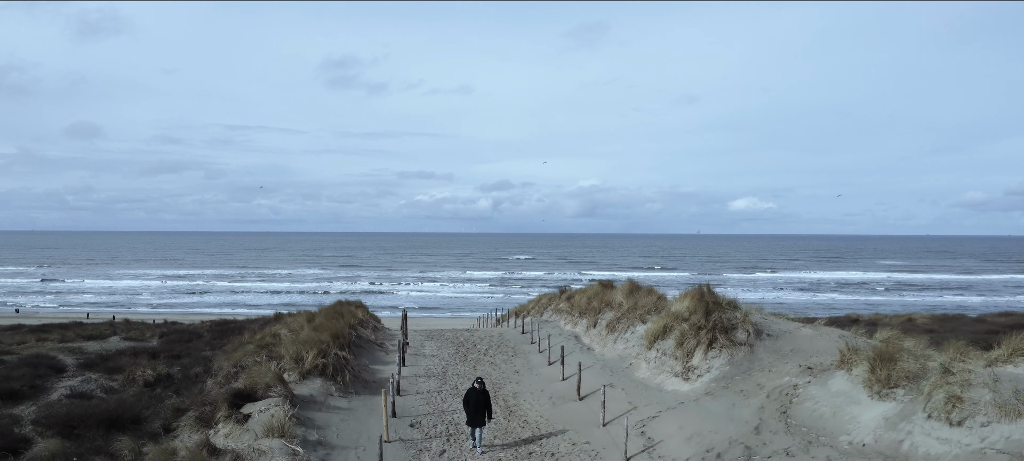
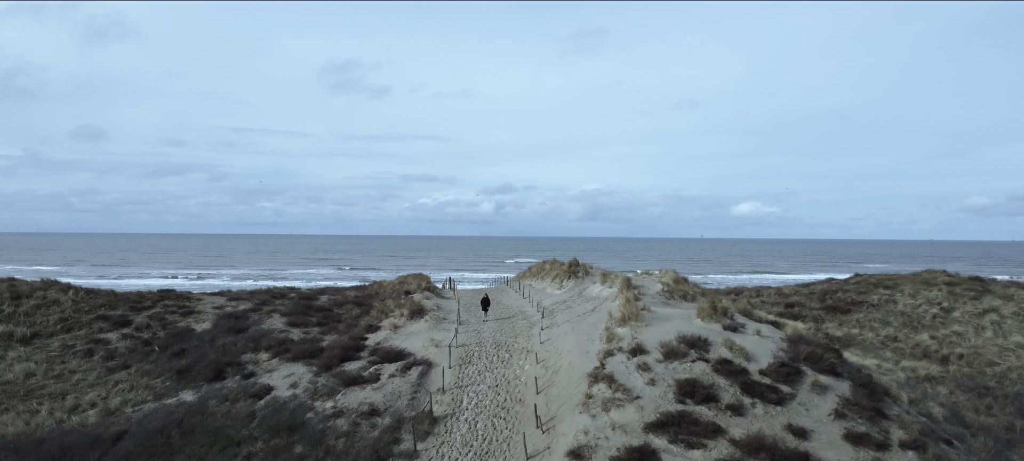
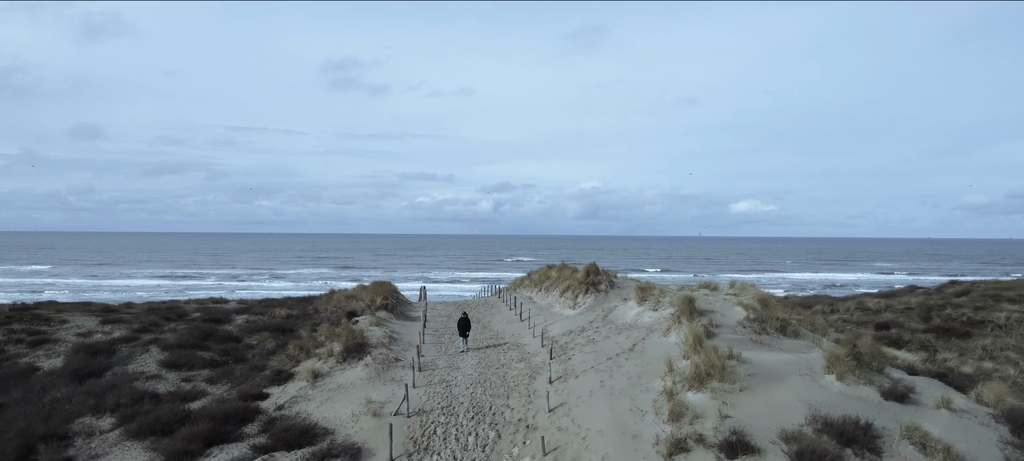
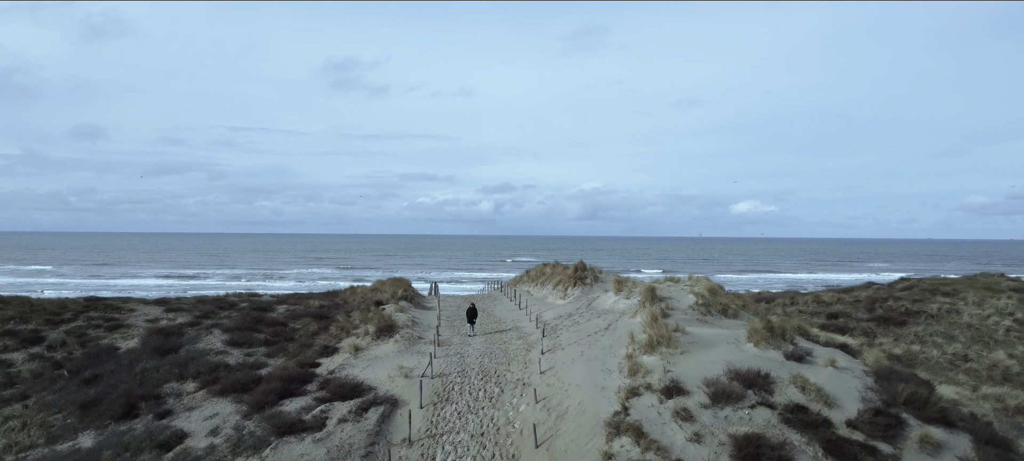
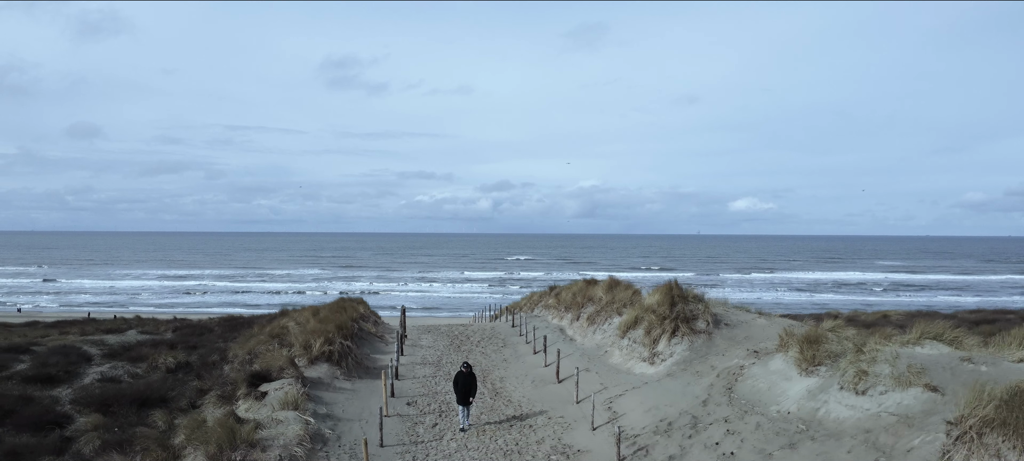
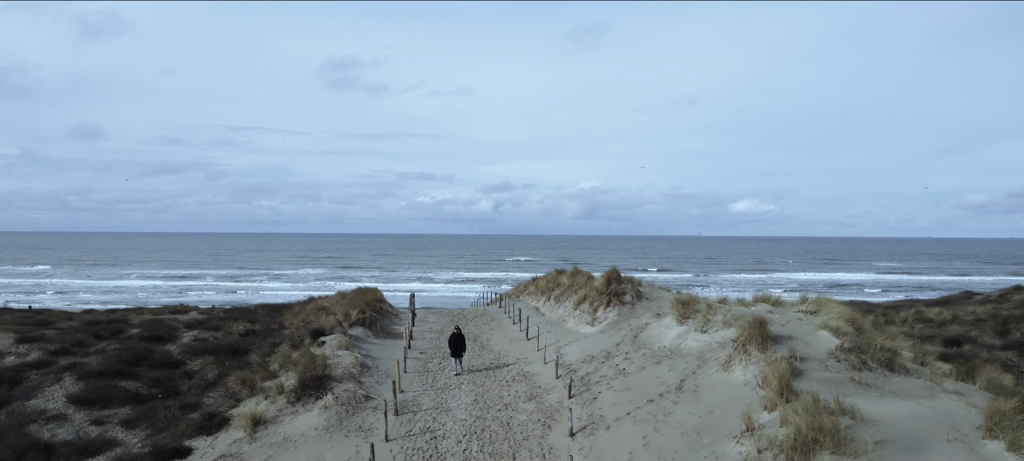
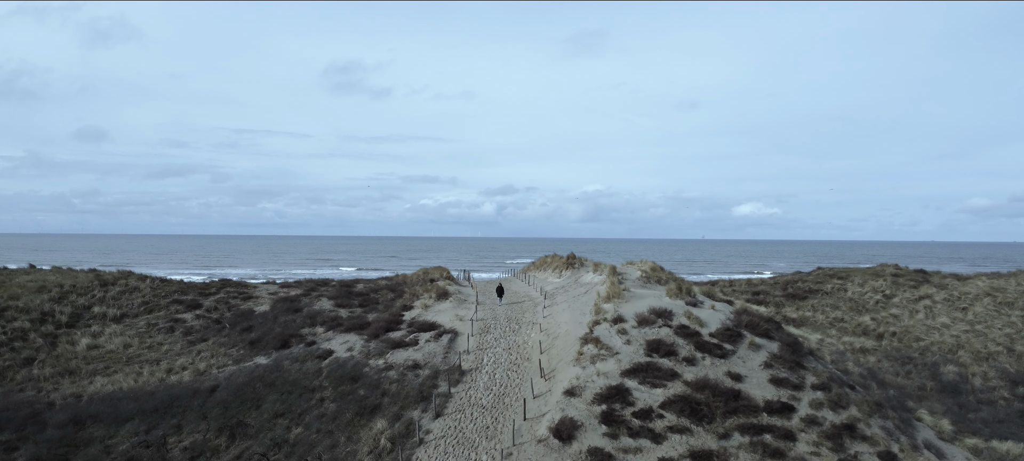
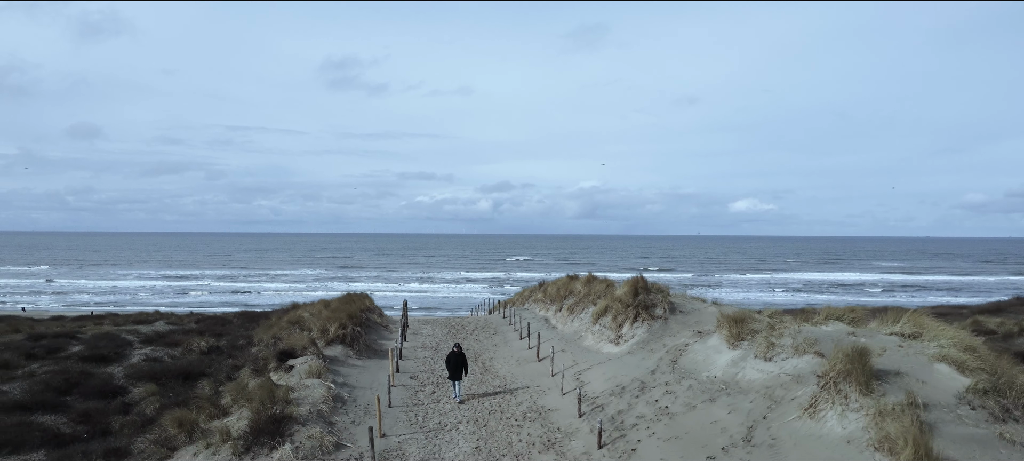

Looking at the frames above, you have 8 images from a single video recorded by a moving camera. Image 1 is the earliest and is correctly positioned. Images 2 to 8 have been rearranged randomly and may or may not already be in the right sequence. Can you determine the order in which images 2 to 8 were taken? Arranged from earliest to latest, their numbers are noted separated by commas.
5, 8, 6, 3, 4, 2, 7
